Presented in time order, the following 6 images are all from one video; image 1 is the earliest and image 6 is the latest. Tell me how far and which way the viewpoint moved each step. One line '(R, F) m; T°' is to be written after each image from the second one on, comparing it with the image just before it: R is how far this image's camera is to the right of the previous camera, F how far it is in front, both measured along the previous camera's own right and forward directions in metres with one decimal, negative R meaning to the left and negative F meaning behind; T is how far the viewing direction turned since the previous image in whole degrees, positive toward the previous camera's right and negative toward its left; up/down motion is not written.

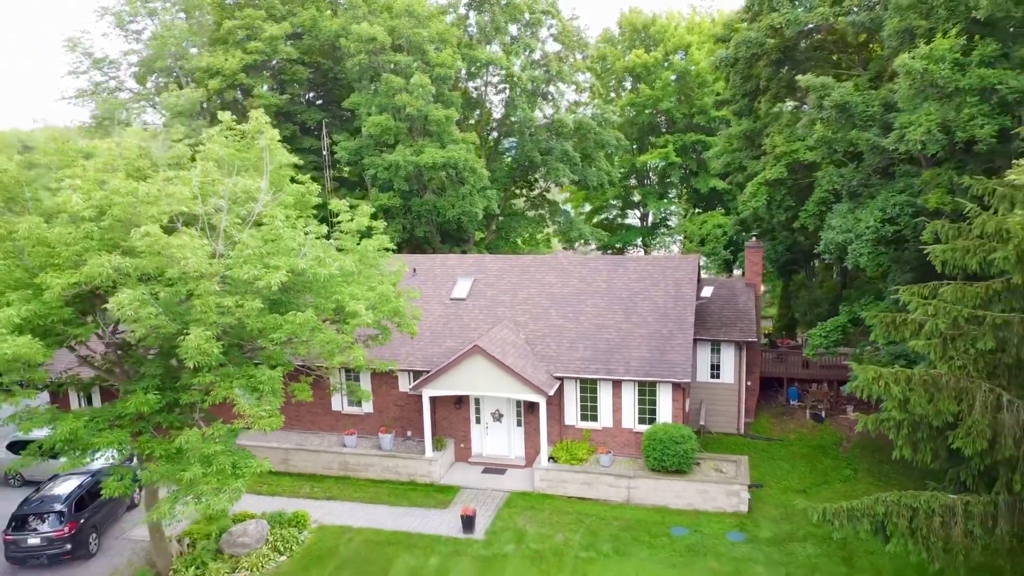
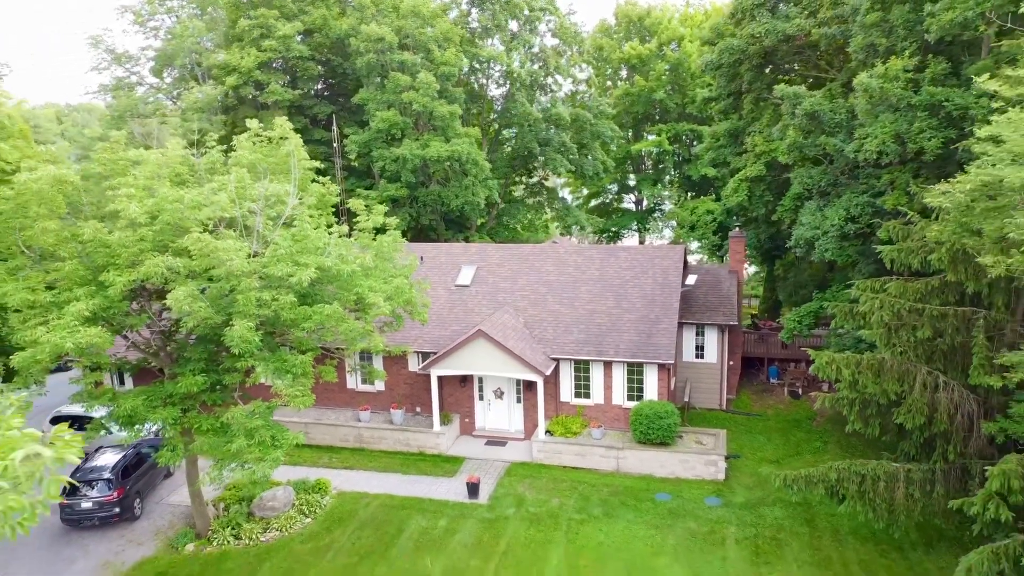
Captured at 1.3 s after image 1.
(0.0, -1.4) m; 0°
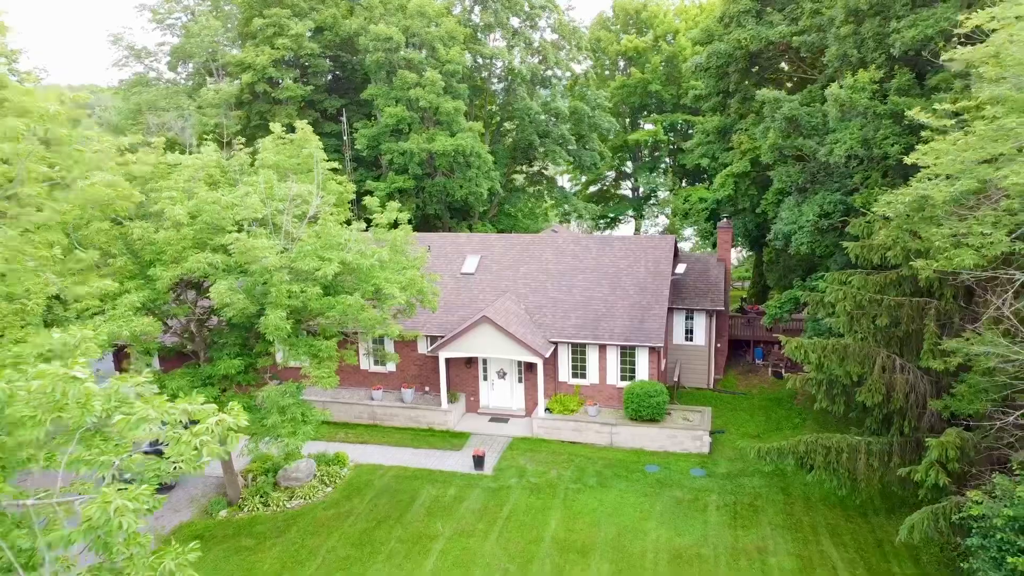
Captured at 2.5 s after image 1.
(-0.1, -1.3) m; 0°
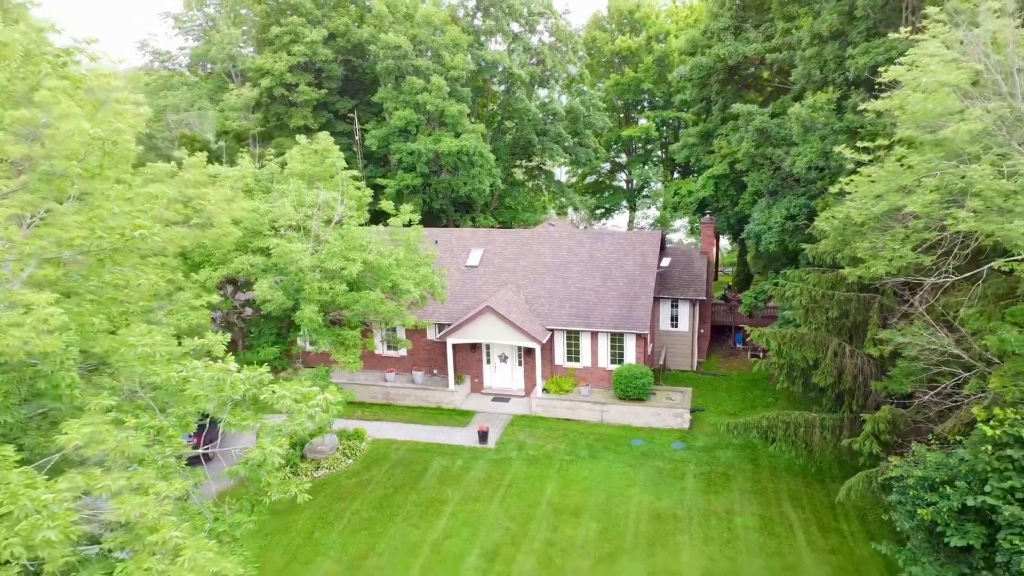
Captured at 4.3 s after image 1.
(0.0, -1.9) m; 0°
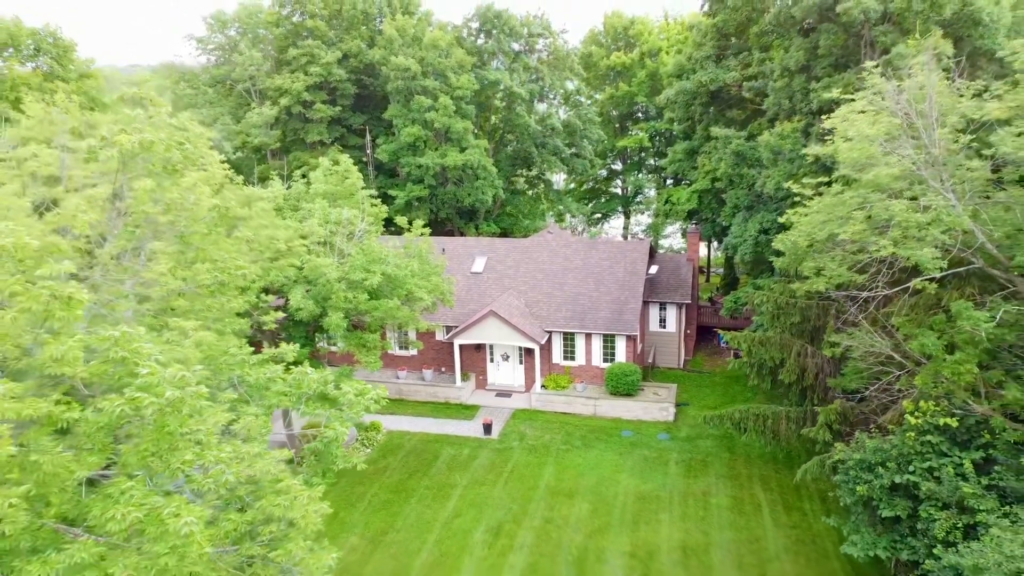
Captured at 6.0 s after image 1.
(0.0, -2.0) m; 0°
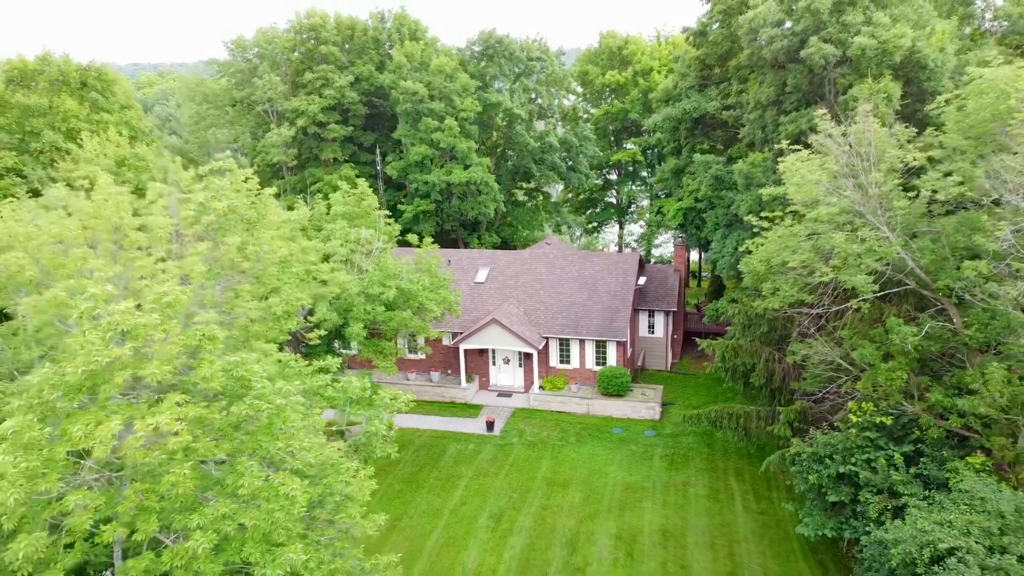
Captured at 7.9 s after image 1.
(0.0, -2.1) m; 0°
